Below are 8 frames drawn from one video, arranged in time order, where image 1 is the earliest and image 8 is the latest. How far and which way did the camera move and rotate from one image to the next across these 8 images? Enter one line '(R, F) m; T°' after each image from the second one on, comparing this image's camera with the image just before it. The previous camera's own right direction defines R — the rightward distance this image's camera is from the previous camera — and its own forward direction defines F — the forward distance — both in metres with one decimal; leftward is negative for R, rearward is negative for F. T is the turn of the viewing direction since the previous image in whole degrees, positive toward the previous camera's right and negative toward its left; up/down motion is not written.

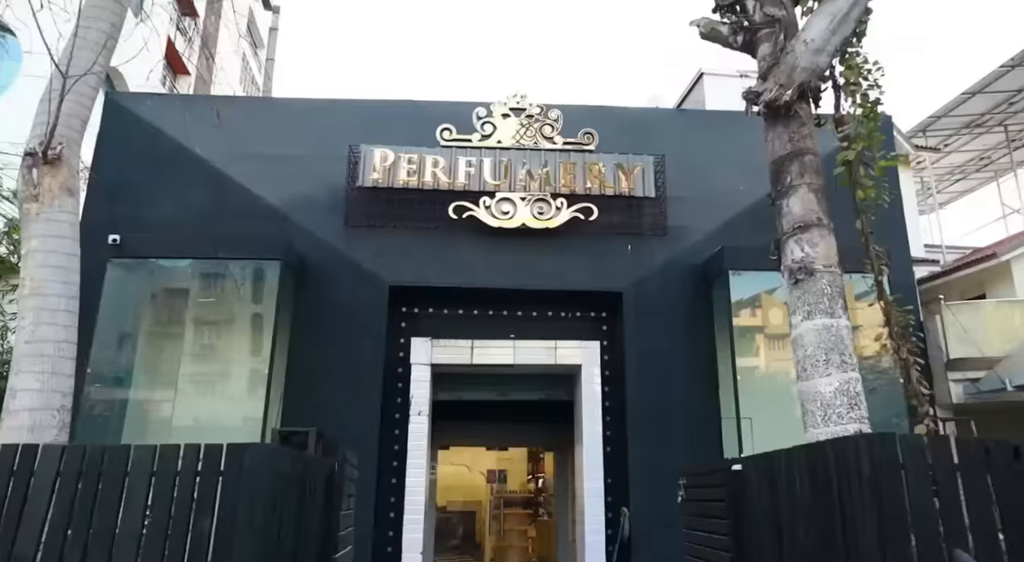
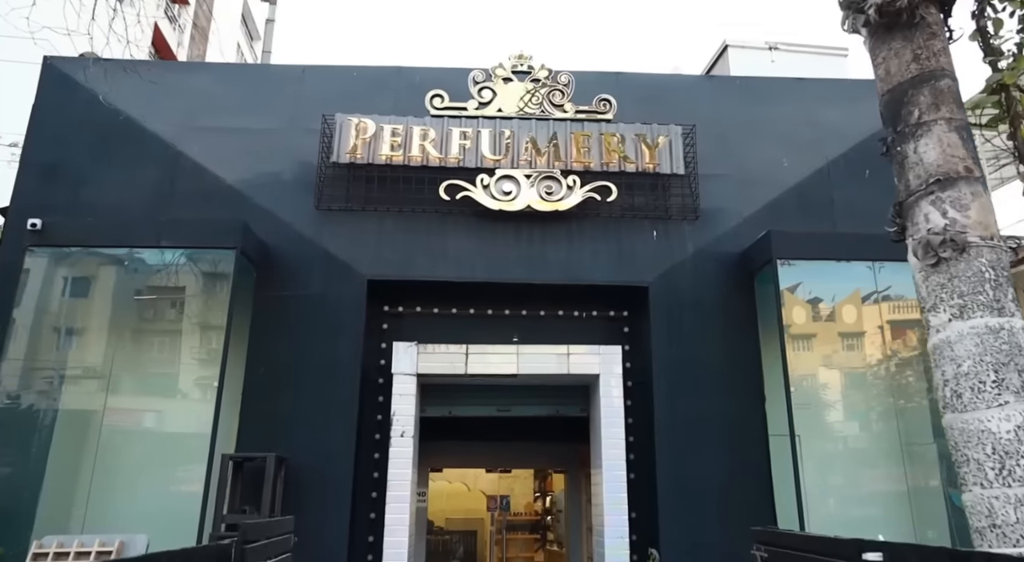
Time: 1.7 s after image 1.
(0.0, +1.4) m; 0°
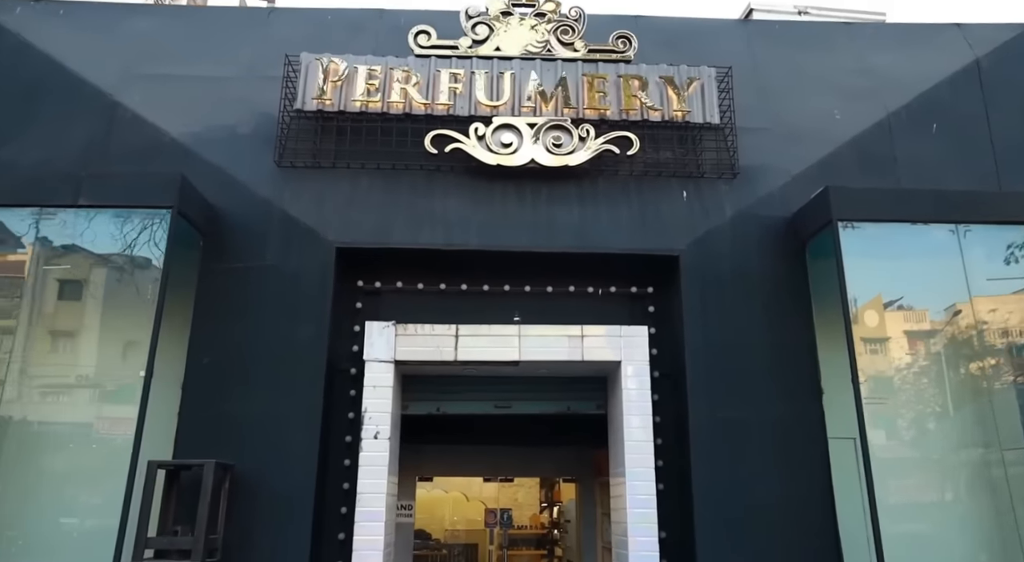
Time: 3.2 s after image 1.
(0.0, +1.2) m; 0°
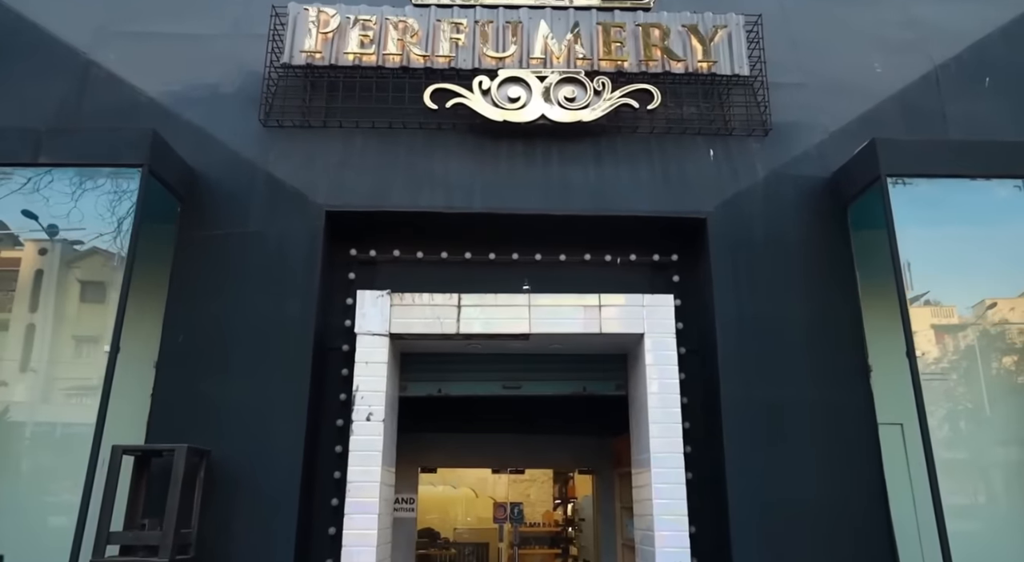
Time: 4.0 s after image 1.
(0.0, +0.6) m; -1°
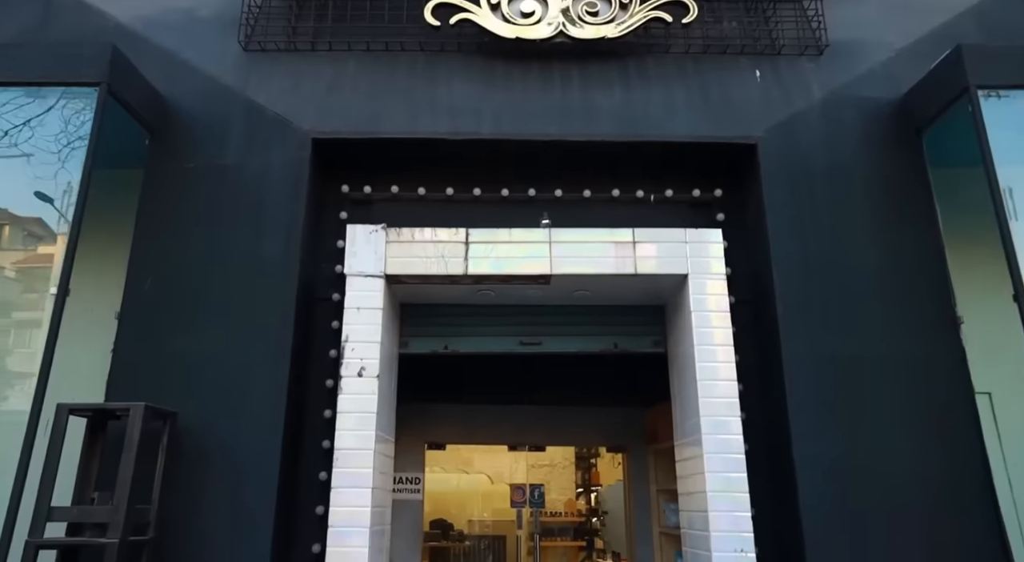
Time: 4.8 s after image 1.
(0.0, +0.7) m; -1°
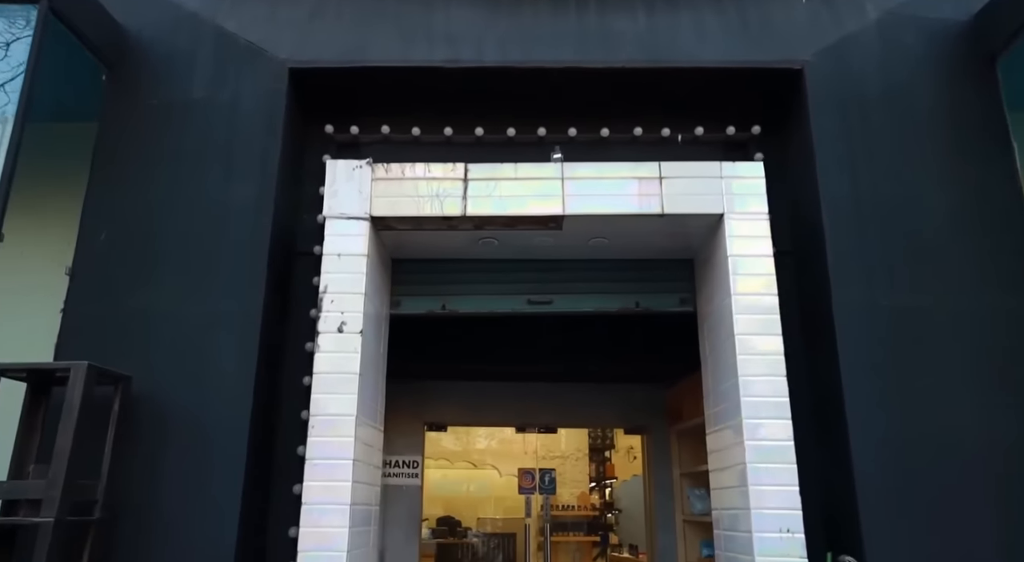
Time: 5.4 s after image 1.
(0.0, +0.6) m; -1°
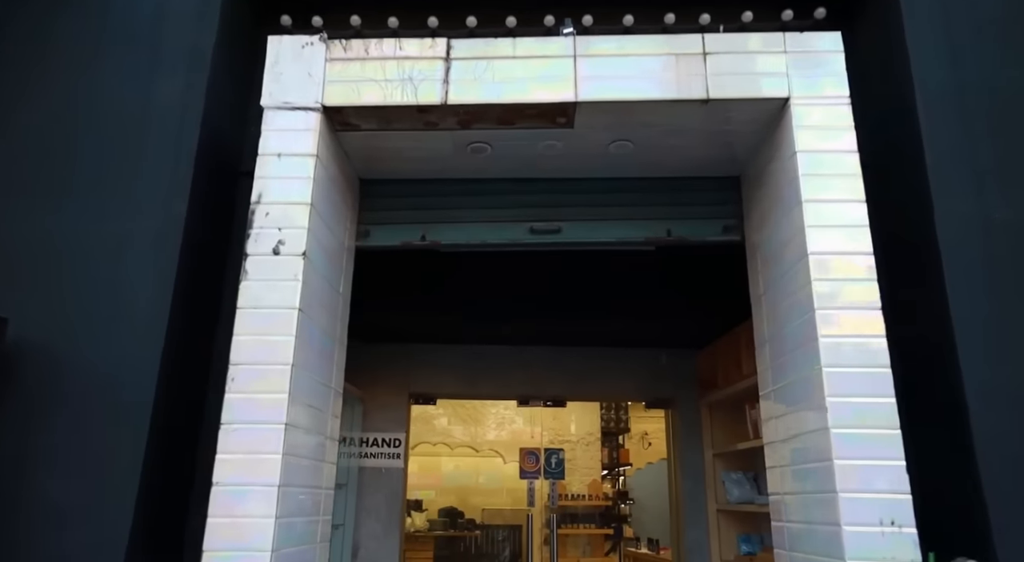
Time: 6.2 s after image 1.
(0.0, +0.8) m; -1°
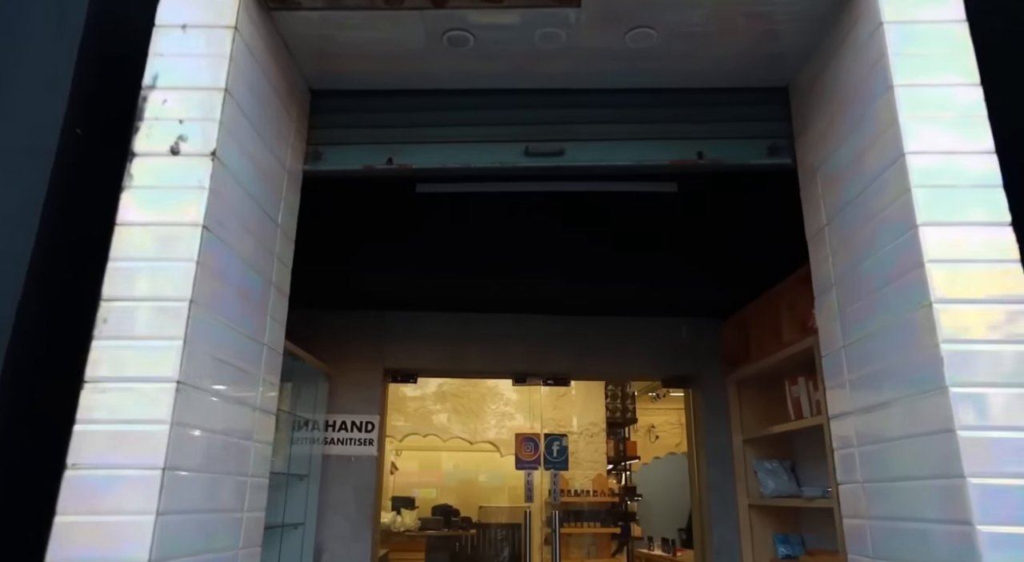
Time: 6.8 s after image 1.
(0.0, +0.6) m; 0°
